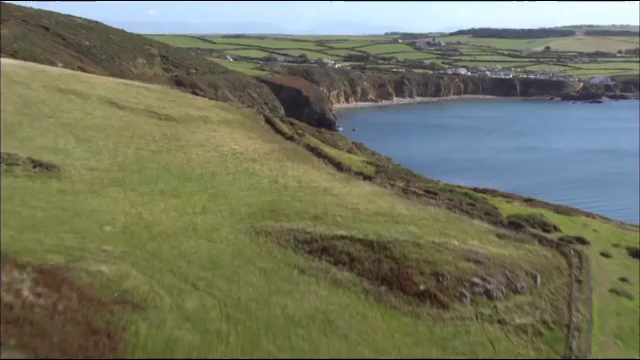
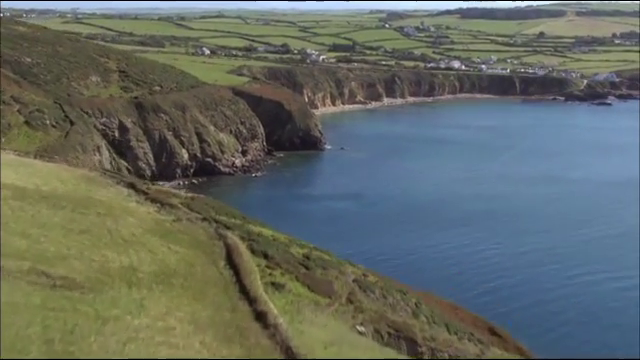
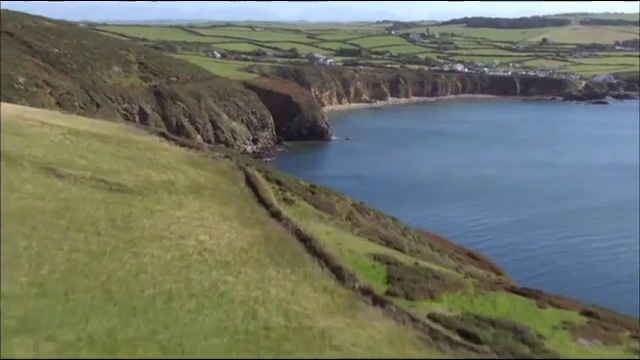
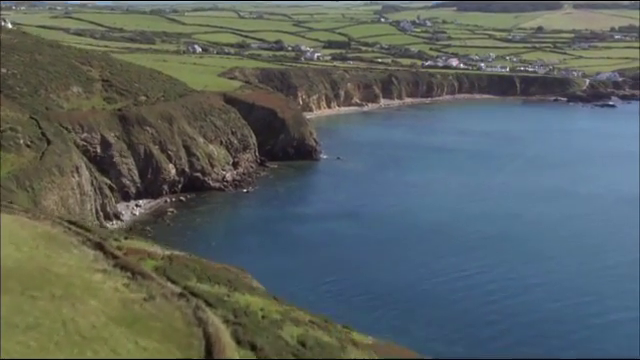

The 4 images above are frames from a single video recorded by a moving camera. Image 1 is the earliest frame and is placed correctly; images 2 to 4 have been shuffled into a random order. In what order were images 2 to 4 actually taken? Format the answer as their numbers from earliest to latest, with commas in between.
3, 2, 4
